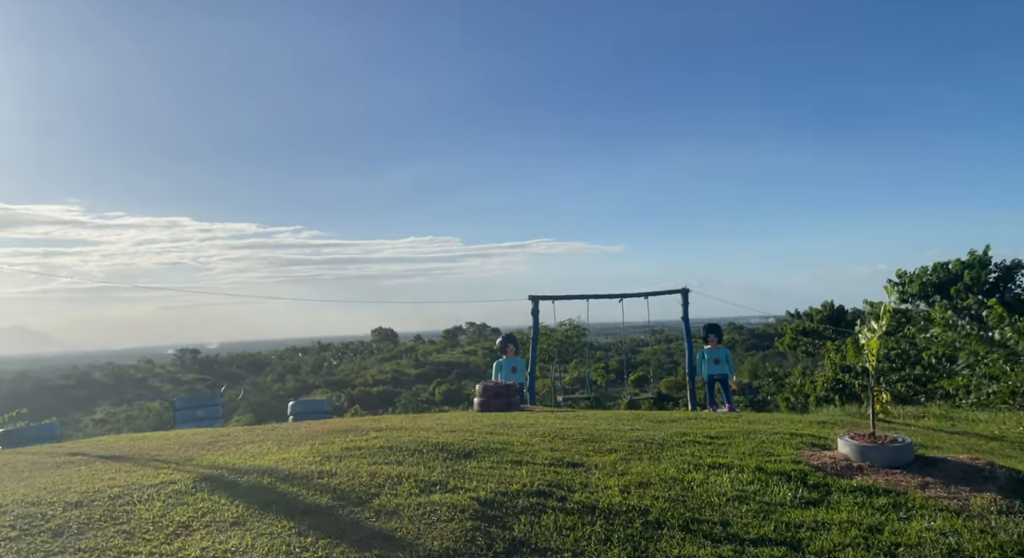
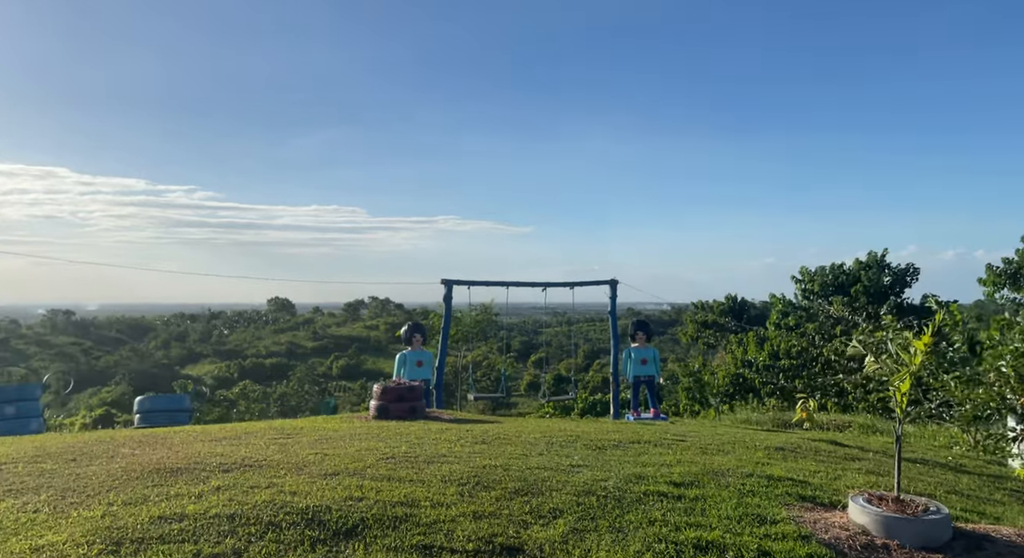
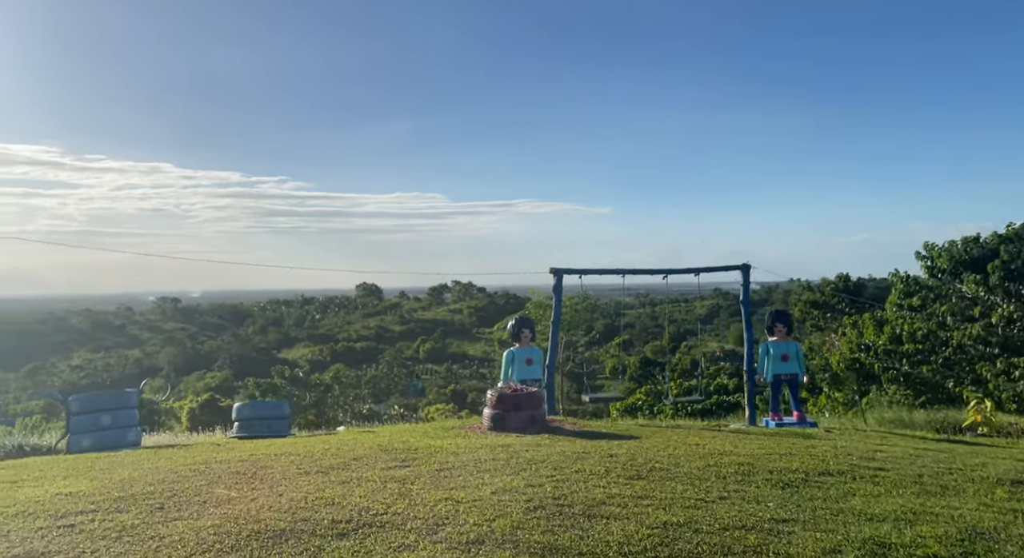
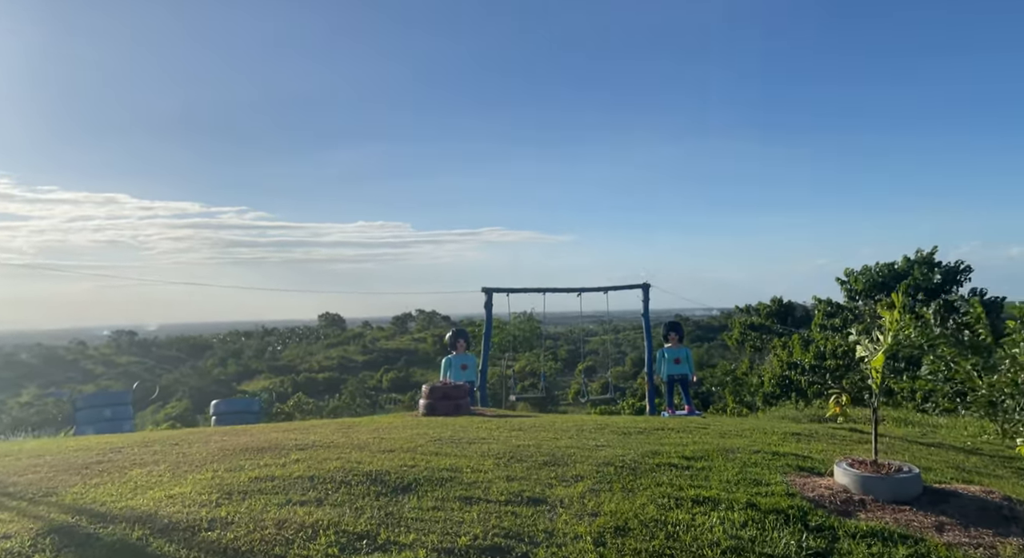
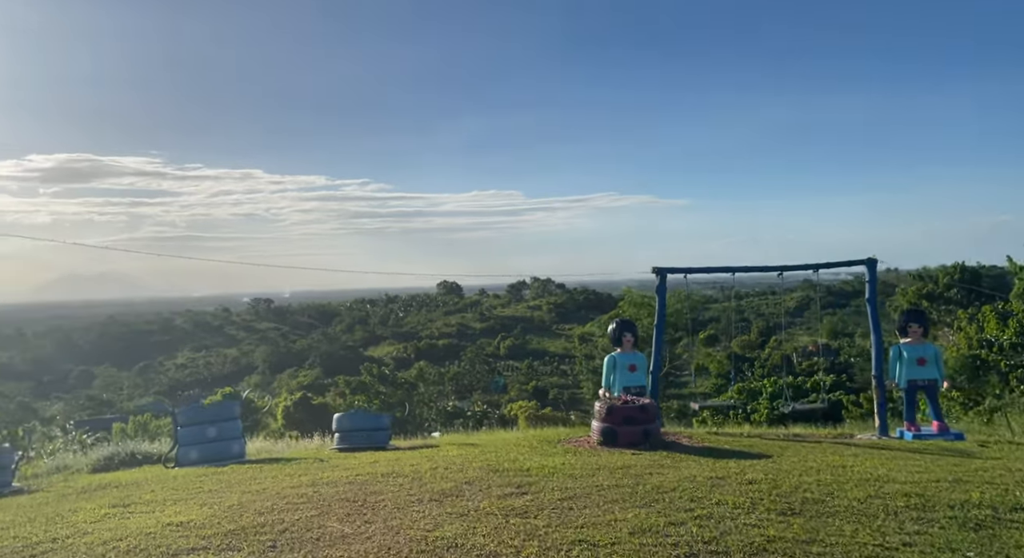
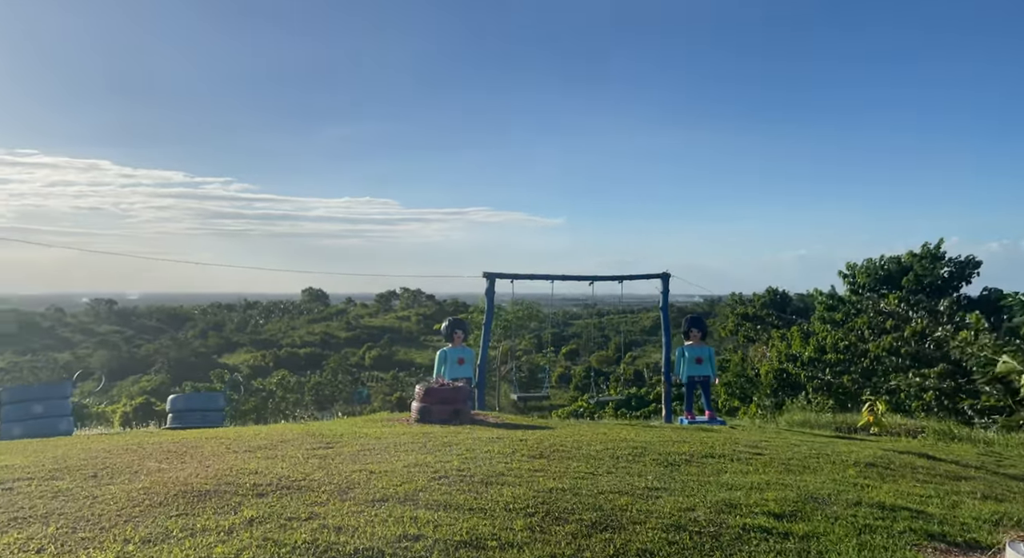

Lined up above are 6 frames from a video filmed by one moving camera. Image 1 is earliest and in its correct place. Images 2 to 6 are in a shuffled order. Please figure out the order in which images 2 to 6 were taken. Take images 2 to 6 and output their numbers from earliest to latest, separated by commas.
4, 2, 6, 3, 5
